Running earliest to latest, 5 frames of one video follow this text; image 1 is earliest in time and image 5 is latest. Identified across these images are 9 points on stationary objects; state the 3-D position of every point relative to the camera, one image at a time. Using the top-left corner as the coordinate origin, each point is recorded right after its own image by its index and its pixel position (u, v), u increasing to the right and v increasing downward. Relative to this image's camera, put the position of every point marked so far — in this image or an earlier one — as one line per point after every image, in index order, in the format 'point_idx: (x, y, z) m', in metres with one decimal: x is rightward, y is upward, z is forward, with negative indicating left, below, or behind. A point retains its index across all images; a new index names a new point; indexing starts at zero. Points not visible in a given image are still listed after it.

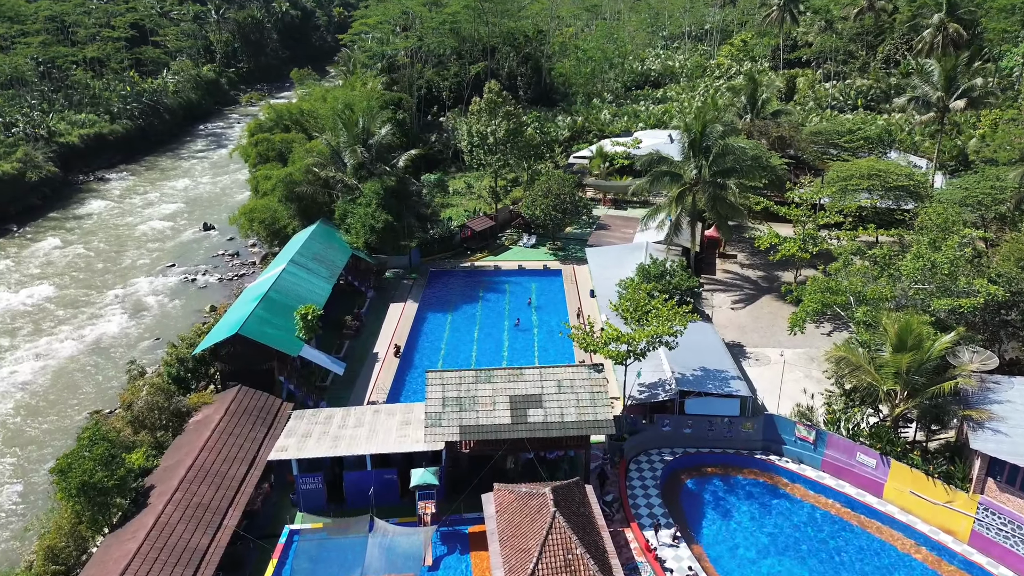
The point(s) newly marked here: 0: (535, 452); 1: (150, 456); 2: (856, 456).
0: (+0.6, -4.1, +18.2) m
1: (-9.2, -4.3, +18.7) m
2: (+8.7, -4.2, +18.7) m
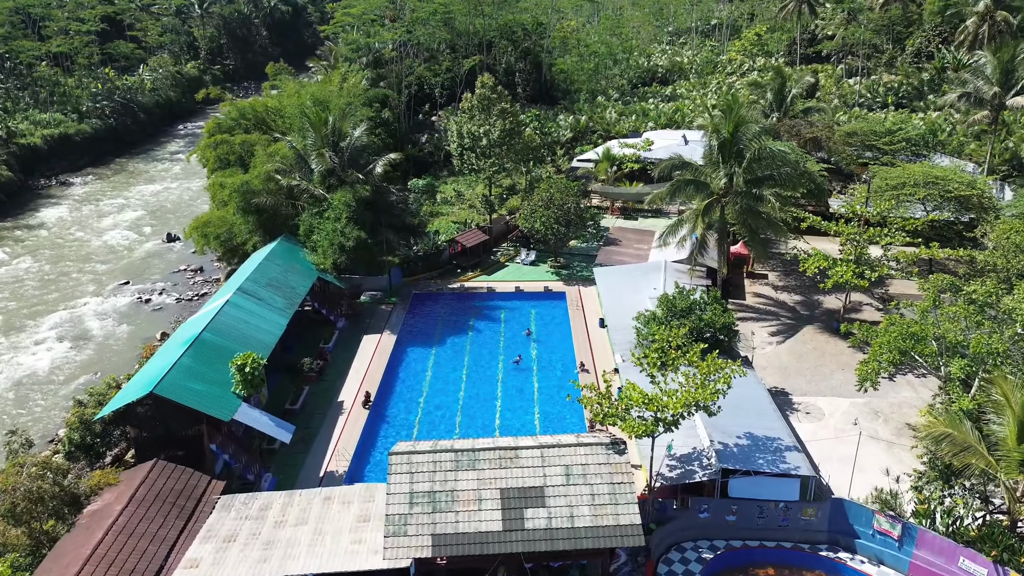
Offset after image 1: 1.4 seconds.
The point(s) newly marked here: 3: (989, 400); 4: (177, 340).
0: (+0.4, -5.1, +13.5) m
1: (-9.4, -5.3, +14.0) m
2: (+8.6, -5.2, +14.1) m
3: (+9.3, -2.2, +14.3) m
4: (-8.8, -1.4, +19.2) m
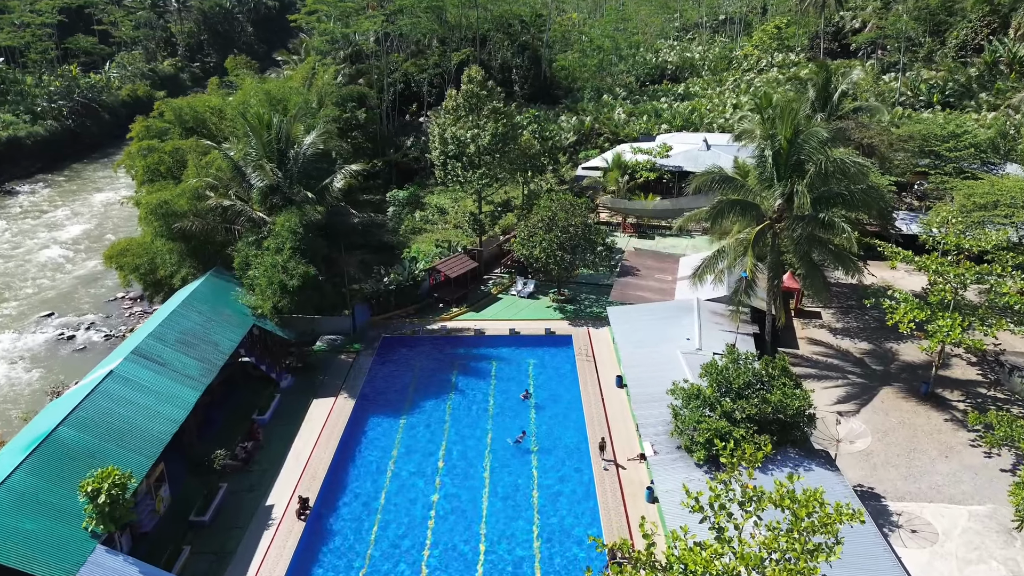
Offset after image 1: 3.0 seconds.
0: (+0.2, -6.4, +7.9) m
1: (-9.5, -6.7, +8.3) m
2: (+8.4, -6.6, +8.4) m
3: (+9.1, -3.5, +8.6) m
4: (-9.0, -2.7, +13.5) m
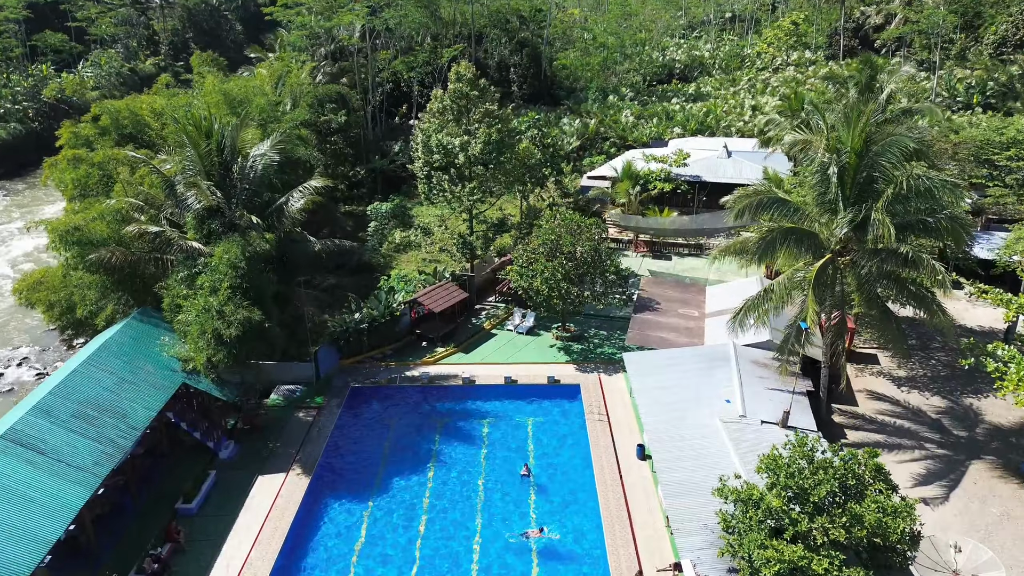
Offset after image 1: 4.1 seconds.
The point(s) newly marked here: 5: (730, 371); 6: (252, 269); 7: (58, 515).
0: (+0.1, -7.5, +3.9) m
1: (-9.6, -7.7, +4.3) m
2: (+8.3, -7.6, +4.4) m
3: (+9.0, -4.5, +4.7) m
4: (-9.1, -3.8, +9.5) m
5: (+5.0, -1.9, +17.0) m
6: (-5.8, +0.4, +16.5) m
7: (-7.0, -3.4, +11.5) m
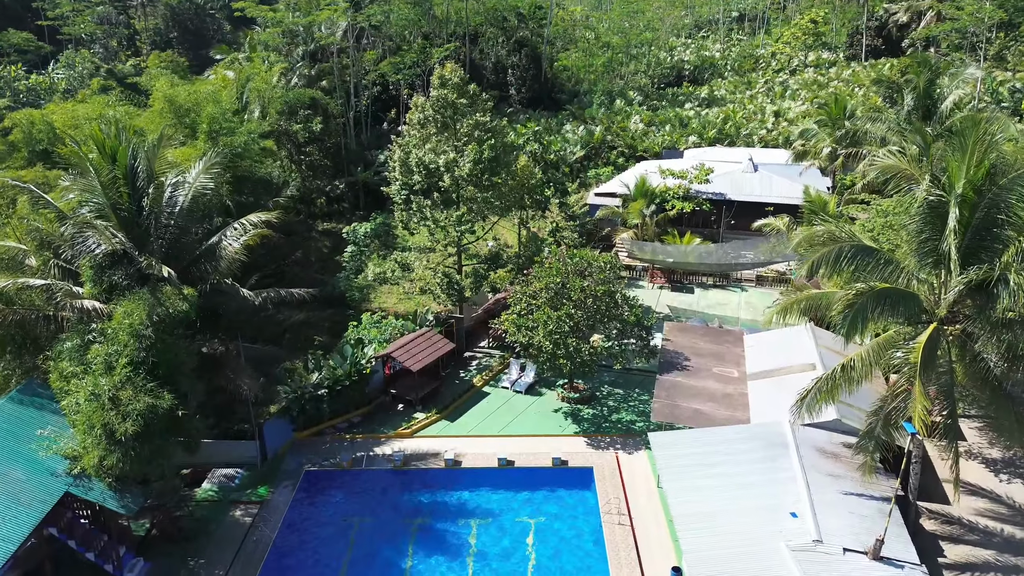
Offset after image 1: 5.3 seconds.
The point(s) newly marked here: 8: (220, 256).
0: (+0.1, -8.7, -0.1) m
1: (-9.7, -8.9, +0.3) m
2: (+8.2, -8.8, +0.5) m
3: (+8.9, -5.8, +0.7) m
4: (-9.1, -5.0, +5.5) m
5: (+4.9, -3.2, +13.1) m
6: (-5.9, -0.8, +12.6) m
7: (-7.1, -4.7, +7.5) m
8: (-5.7, +0.6, +14.2) m
